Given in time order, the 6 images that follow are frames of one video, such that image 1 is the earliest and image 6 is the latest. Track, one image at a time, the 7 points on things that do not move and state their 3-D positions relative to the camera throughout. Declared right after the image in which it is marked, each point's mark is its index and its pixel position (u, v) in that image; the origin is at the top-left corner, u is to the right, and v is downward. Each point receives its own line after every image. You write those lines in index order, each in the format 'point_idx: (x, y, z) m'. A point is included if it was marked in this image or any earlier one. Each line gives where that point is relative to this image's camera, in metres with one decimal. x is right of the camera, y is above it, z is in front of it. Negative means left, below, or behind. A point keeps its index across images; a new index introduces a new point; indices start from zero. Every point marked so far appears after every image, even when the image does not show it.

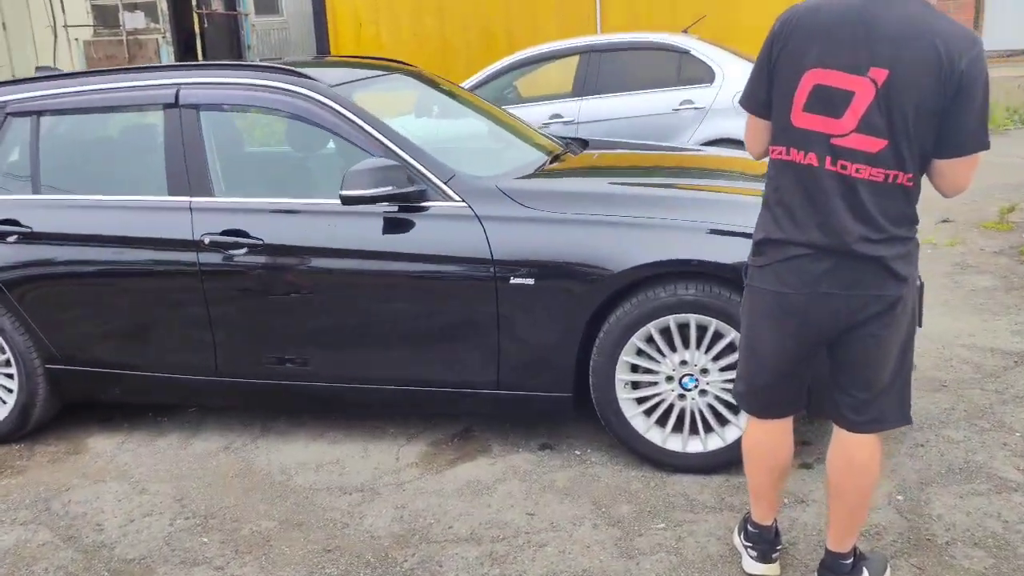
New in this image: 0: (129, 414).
0: (-1.9, -0.6, +4.5) m
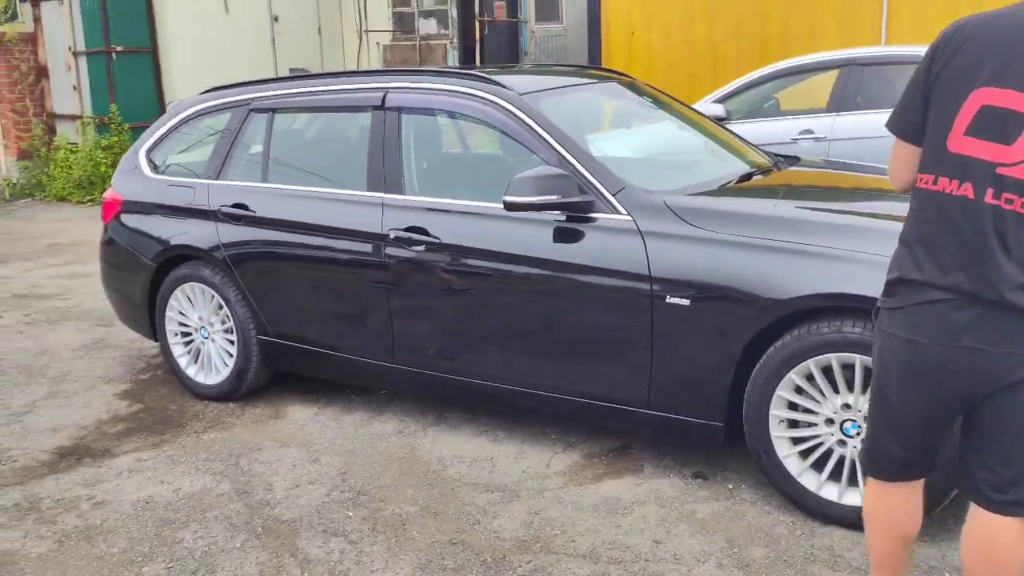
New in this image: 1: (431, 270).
0: (-1.0, -0.5, +4.9) m
1: (-0.4, +0.1, +4.0) m
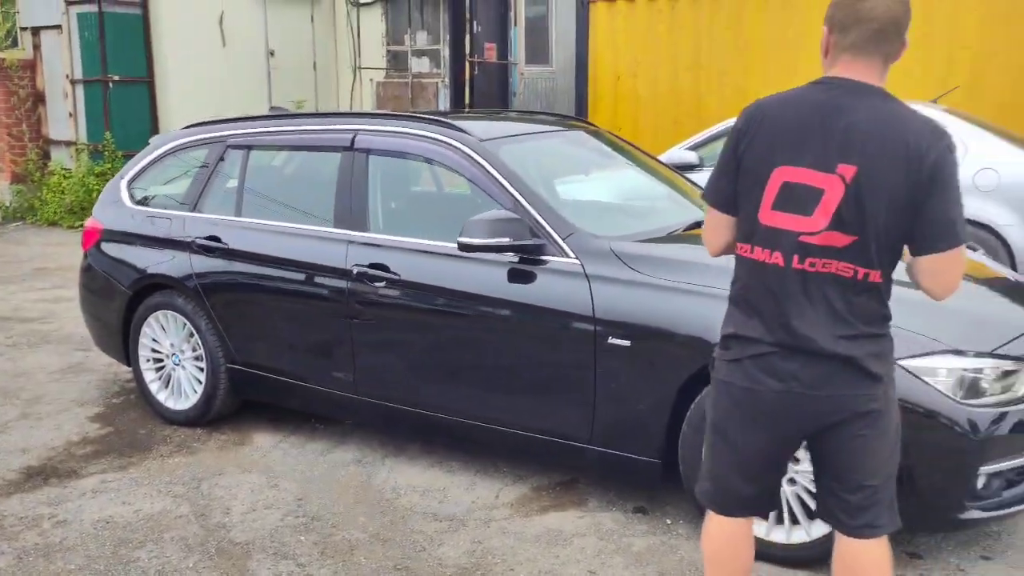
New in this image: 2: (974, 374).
0: (-1.2, -0.7, +5.1) m
1: (-0.5, -0.1, +4.2) m
2: (+1.5, -0.3, +3.1) m
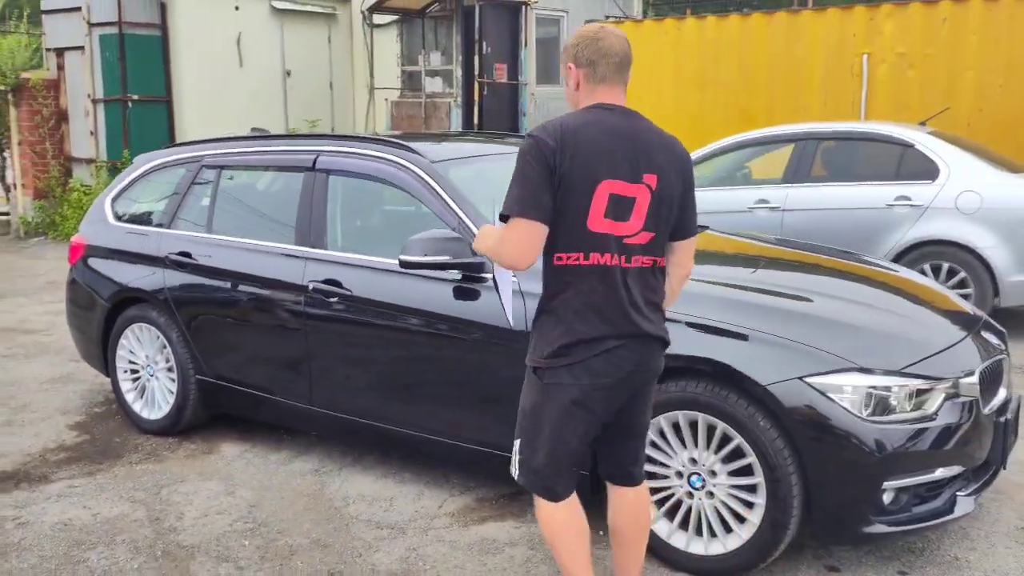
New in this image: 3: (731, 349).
0: (-1.4, -0.8, +5.2) m
1: (-0.8, -0.2, +4.3) m
2: (+1.3, -0.4, +3.2) m
3: (+0.8, -0.2, +3.3) m
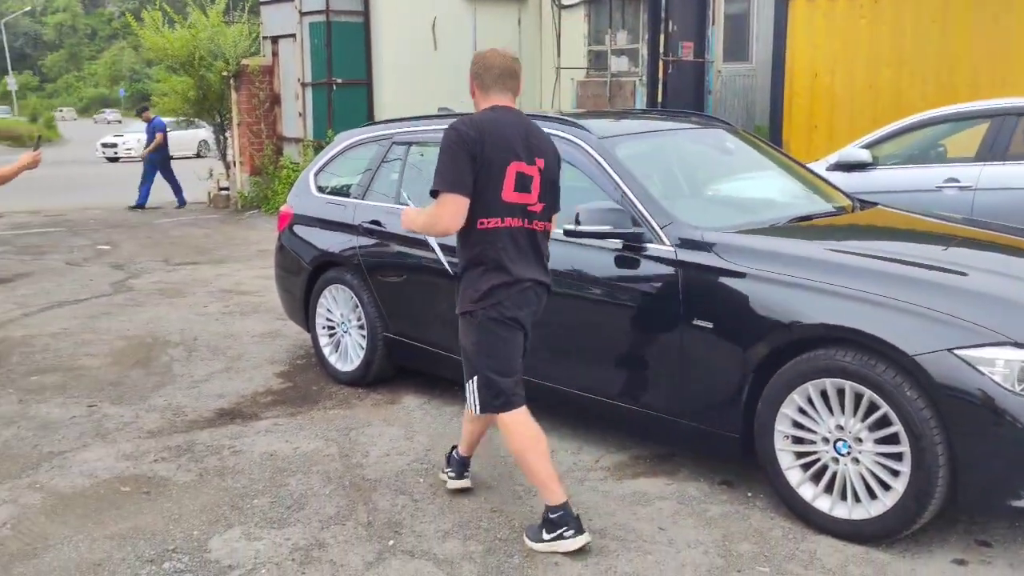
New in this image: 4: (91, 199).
0: (-0.4, -0.6, +5.7) m
1: (0.0, 0.0, +4.7) m
2: (+1.8, -0.3, +3.2) m
3: (+1.3, -0.1, +3.4) m
4: (-8.1, +1.7, +18.1) m
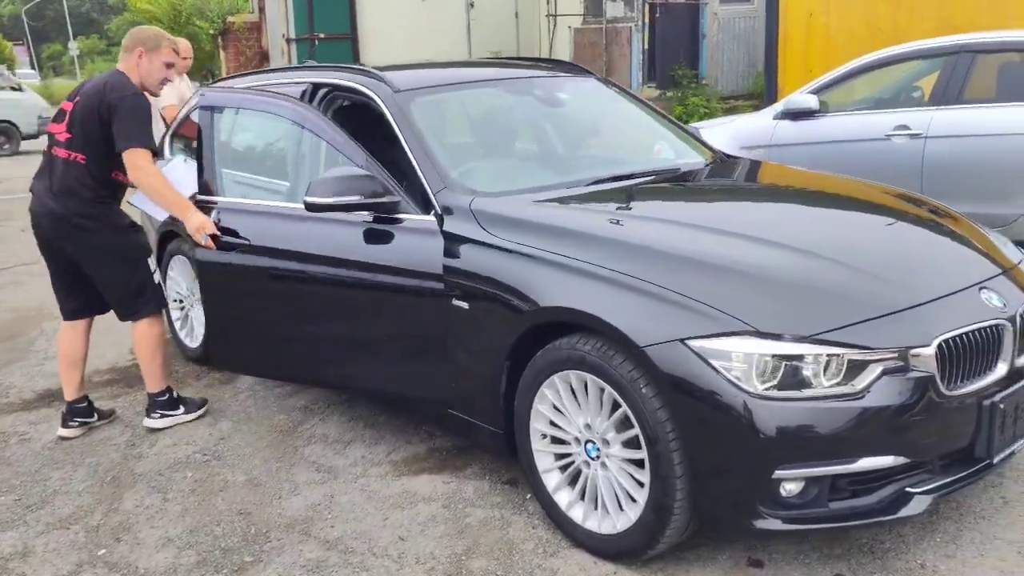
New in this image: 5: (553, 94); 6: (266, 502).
0: (-1.3, -0.4, +5.3) m
1: (-0.9, +0.1, +4.3) m
2: (+0.8, -0.2, +2.6) m
3: (+0.3, 0.0, +2.9) m
4: (-8.1, +2.4, +18.1) m
5: (+0.2, +0.9, +4.5) m
6: (-0.9, -0.8, +3.6) m
